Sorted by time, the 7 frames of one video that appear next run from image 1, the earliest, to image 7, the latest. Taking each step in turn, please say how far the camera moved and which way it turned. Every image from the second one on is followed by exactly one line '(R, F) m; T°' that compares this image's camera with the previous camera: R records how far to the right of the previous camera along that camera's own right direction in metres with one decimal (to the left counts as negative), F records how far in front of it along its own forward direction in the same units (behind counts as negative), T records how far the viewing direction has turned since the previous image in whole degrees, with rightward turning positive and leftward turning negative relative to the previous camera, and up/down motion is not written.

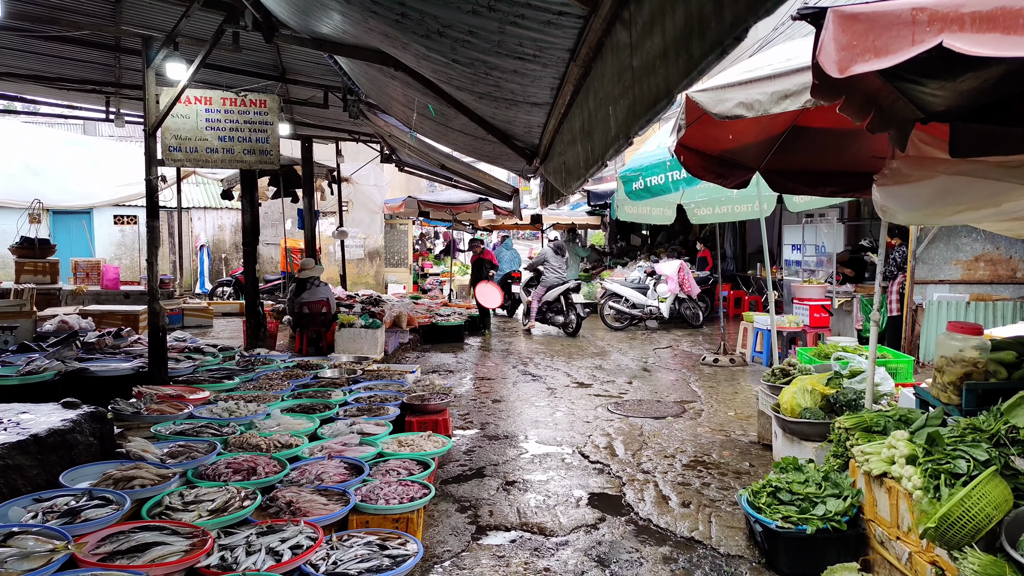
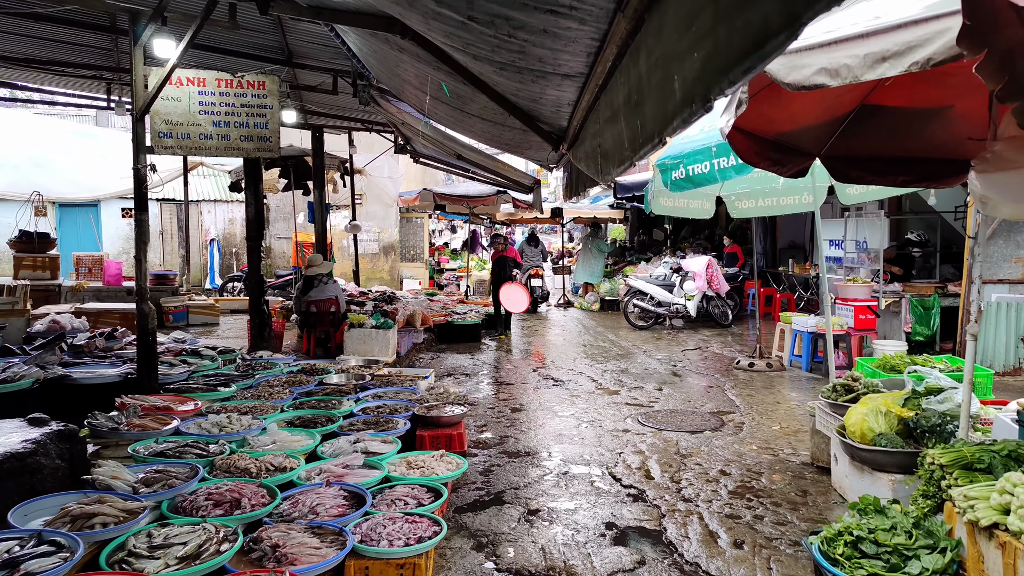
(0.0, +0.5) m; -2°
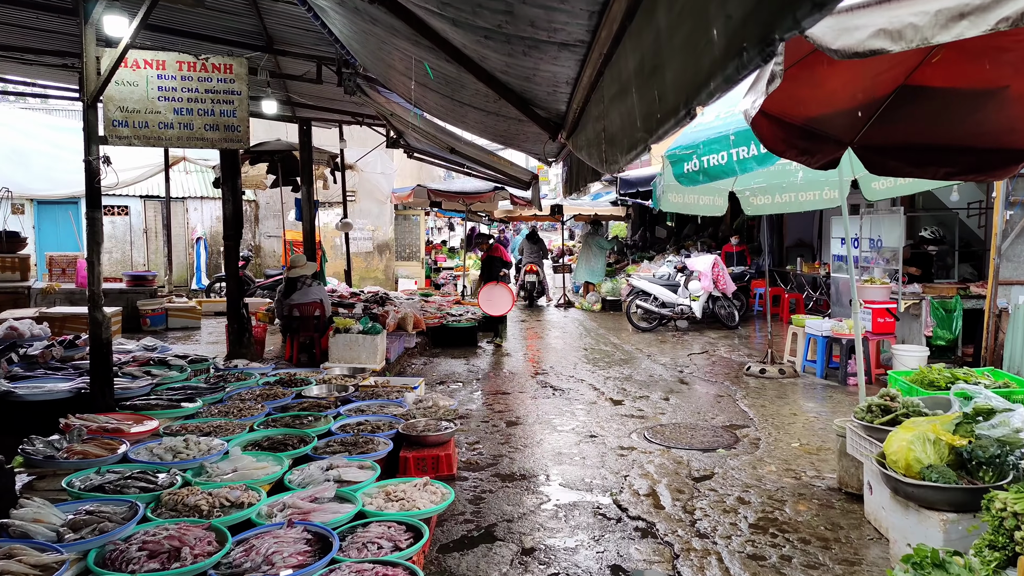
(0.0, +0.5) m; 0°
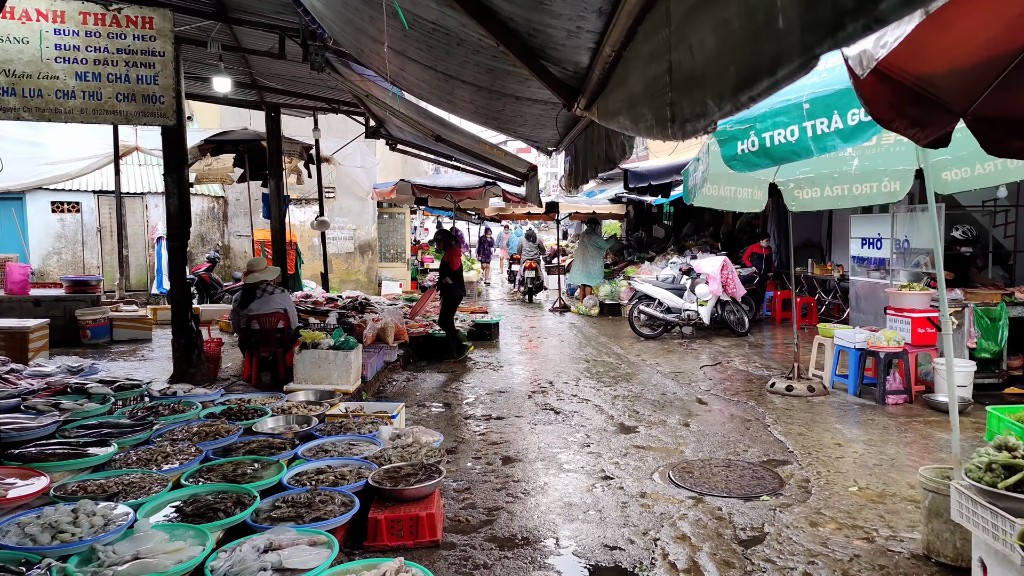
(-0.1, +0.9) m; +1°
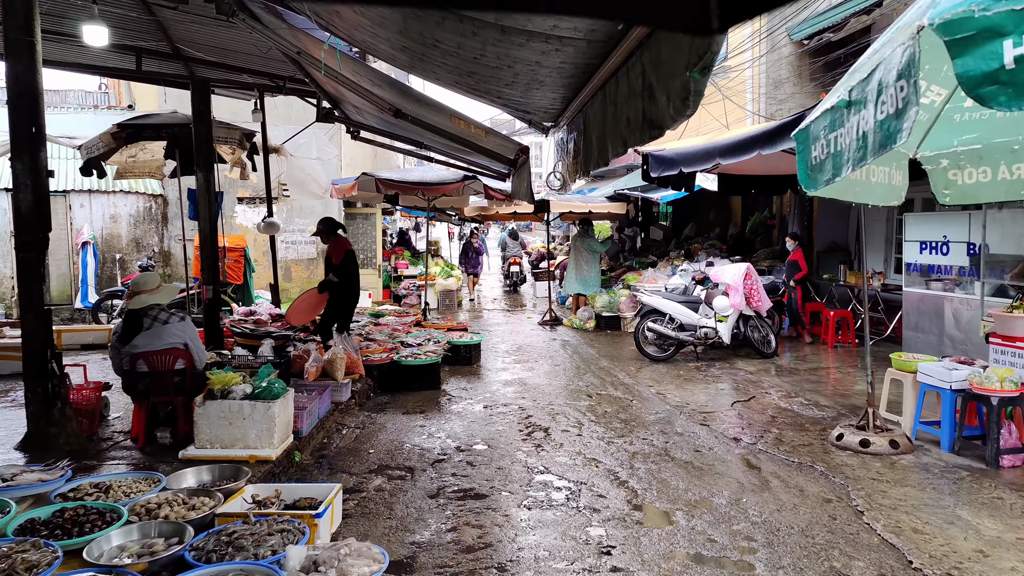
(0.0, +1.7) m; +1°
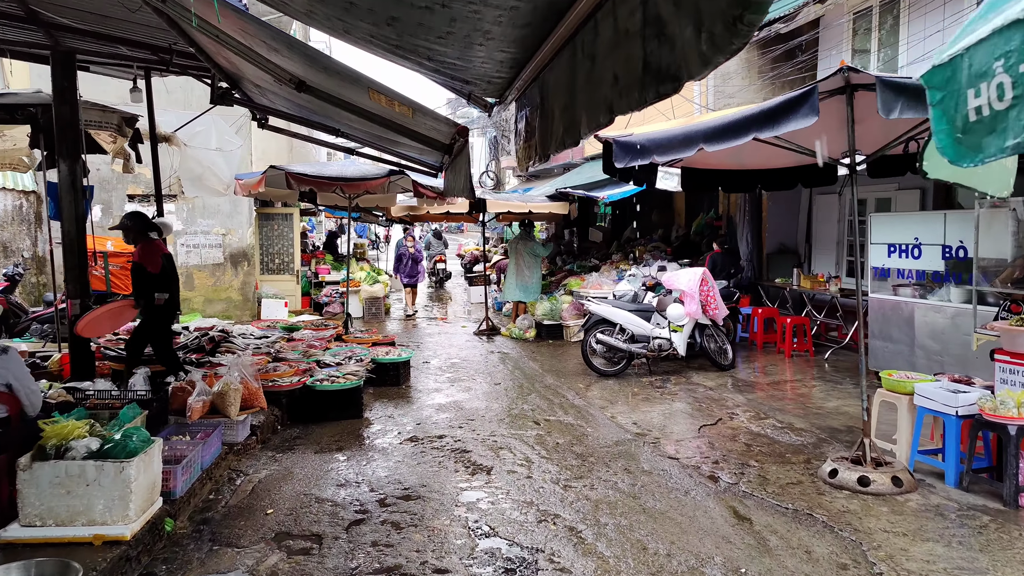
(0.0, +1.0) m; +6°
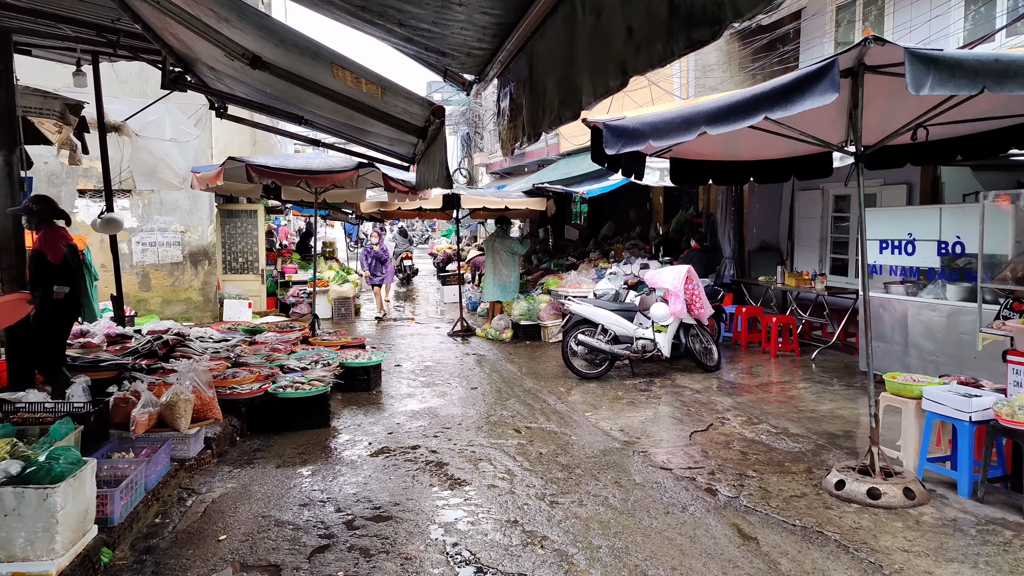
(-0.1, +0.4) m; +2°
